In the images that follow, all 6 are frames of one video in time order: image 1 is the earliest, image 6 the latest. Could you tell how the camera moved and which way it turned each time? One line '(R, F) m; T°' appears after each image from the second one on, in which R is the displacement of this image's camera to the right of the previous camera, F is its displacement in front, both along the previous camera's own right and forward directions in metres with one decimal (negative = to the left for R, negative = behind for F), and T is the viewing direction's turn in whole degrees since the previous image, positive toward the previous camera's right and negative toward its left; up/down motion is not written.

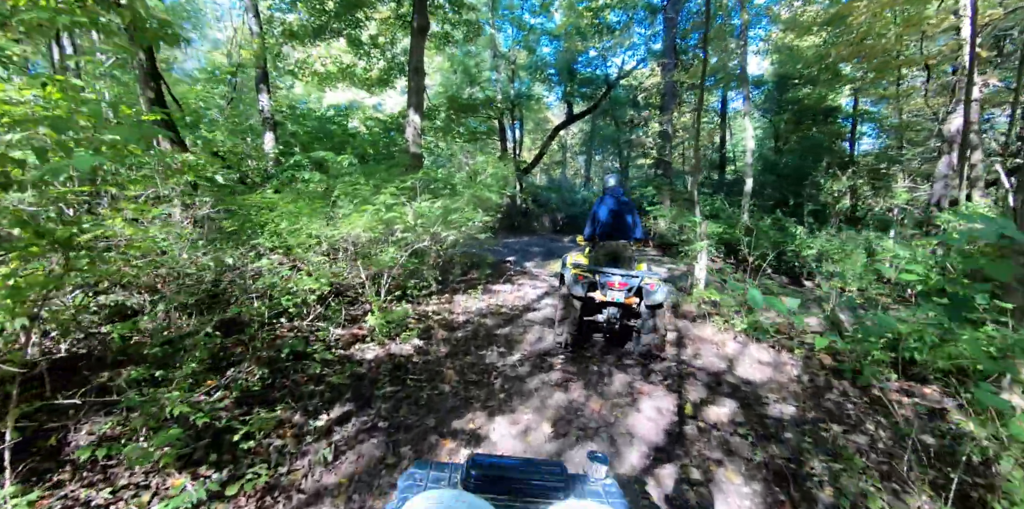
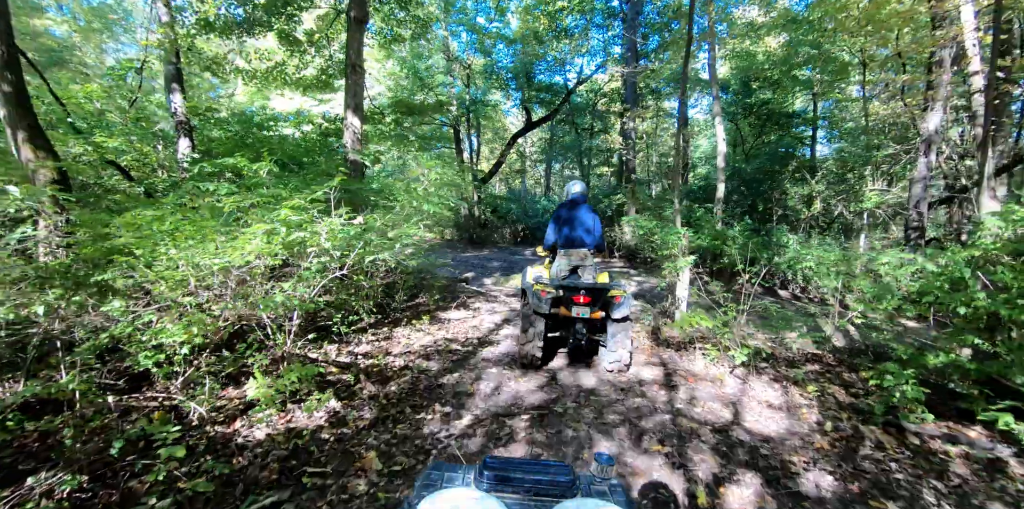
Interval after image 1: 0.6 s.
(+0.1, +1.1) m; +5°
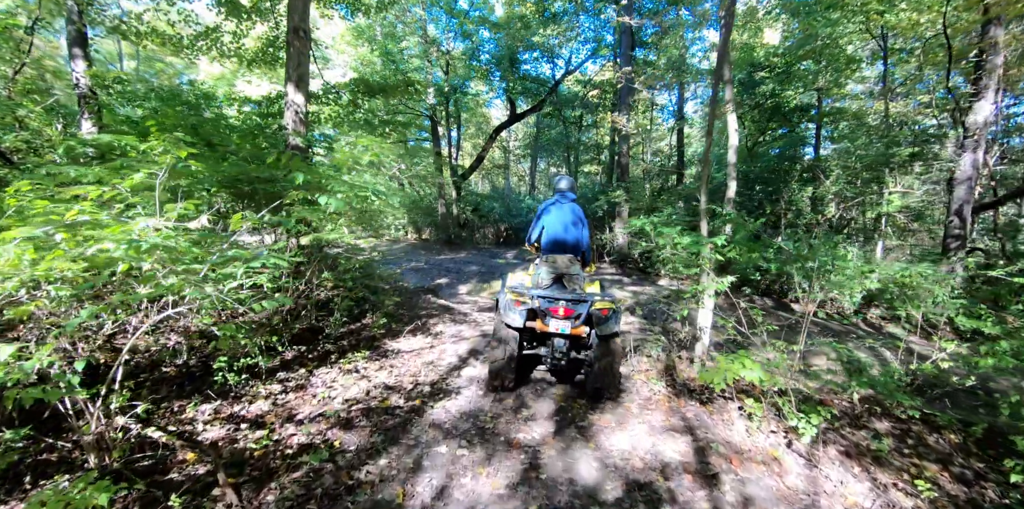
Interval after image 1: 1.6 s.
(+0.1, +1.5) m; +2°
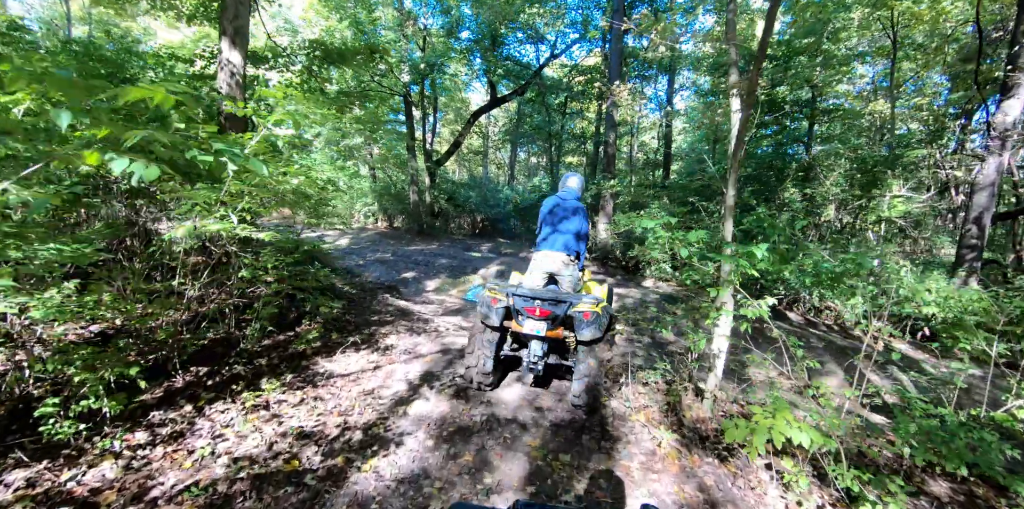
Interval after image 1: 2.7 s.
(+0.1, +1.0) m; +3°
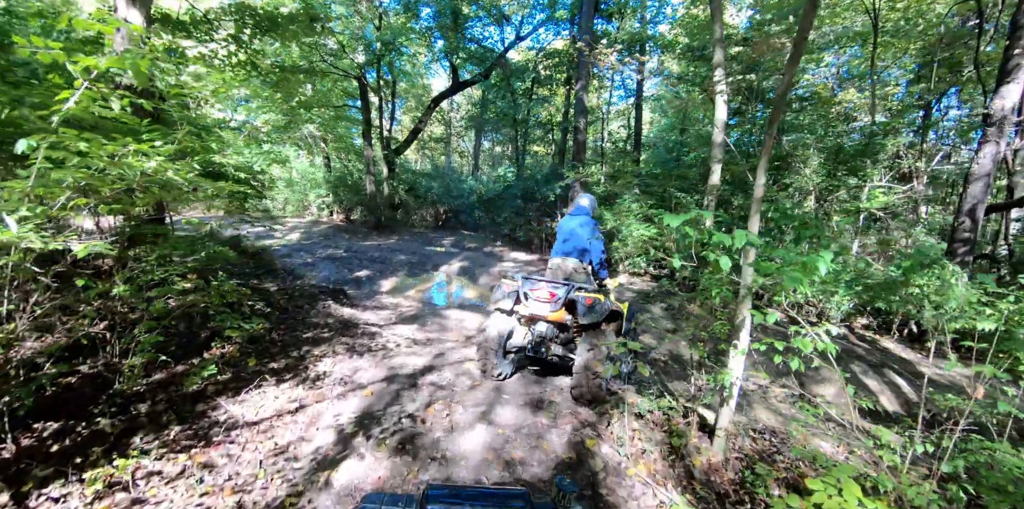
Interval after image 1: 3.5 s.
(0.0, +0.8) m; +4°
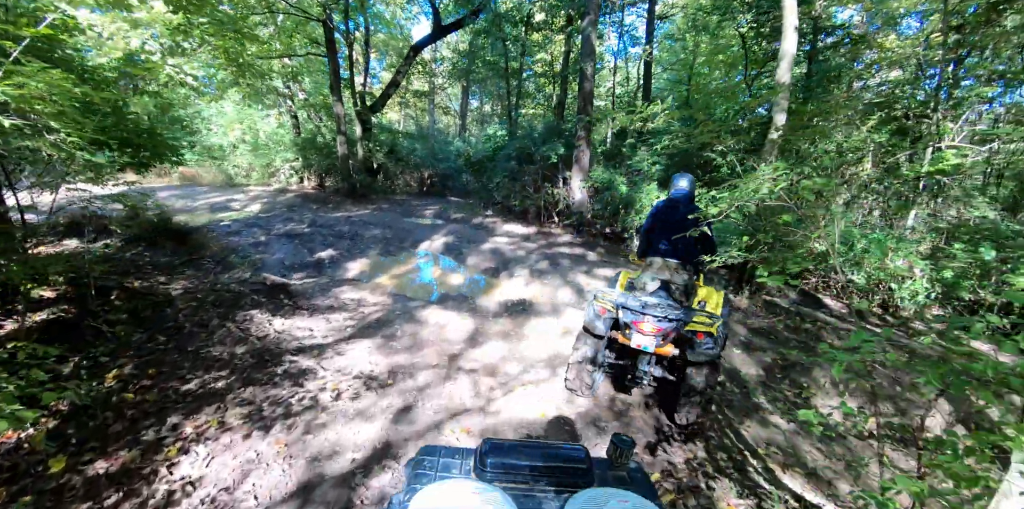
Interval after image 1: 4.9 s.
(-0.1, +1.6) m; +1°
